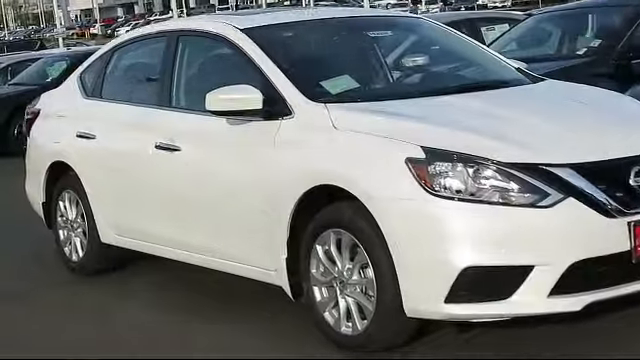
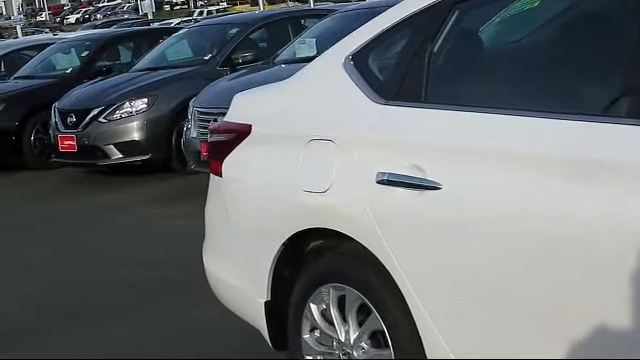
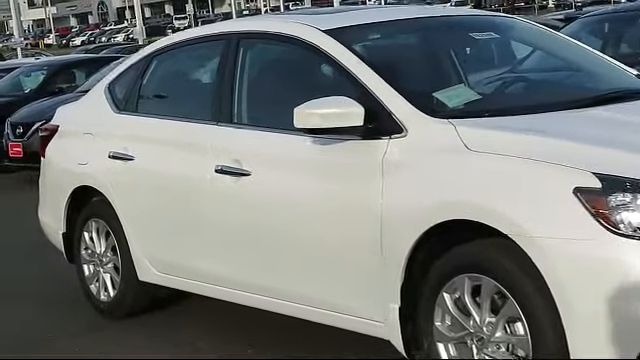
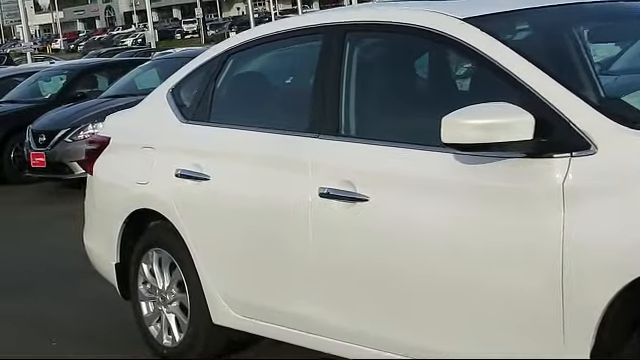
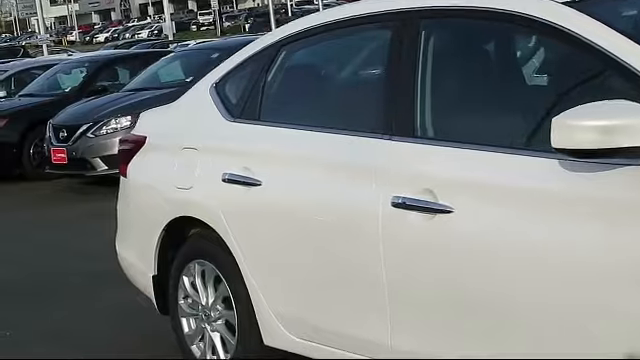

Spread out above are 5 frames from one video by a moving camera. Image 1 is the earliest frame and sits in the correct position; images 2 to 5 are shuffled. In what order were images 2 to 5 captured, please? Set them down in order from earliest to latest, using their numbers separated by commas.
3, 4, 5, 2
